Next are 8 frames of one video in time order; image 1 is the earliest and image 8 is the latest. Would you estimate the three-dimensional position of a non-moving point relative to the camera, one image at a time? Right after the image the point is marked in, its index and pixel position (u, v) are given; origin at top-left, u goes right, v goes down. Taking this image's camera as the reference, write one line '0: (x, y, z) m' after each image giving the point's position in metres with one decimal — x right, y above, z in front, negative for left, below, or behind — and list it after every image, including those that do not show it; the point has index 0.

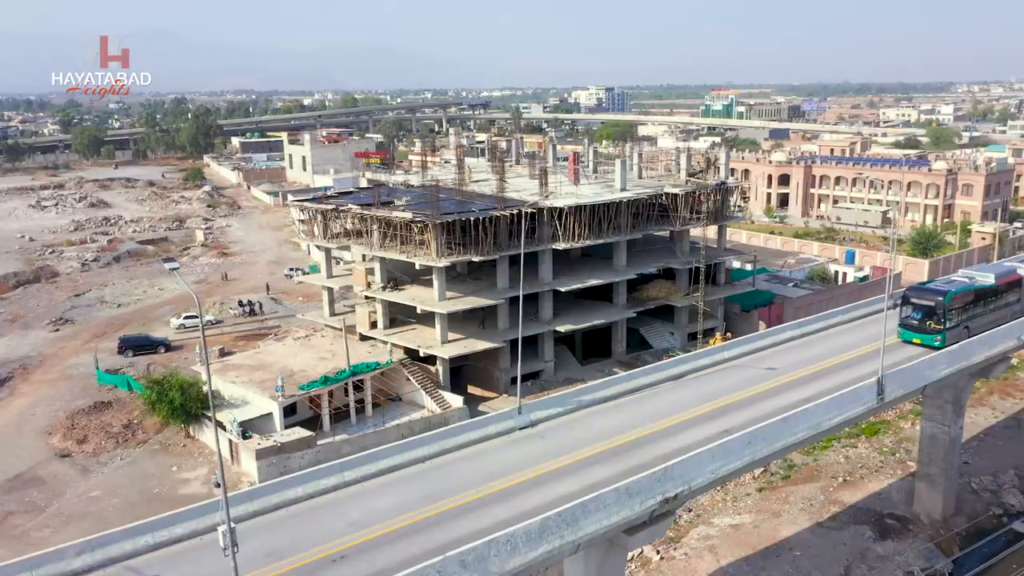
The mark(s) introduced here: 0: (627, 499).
0: (+2.0, -3.8, +14.9) m
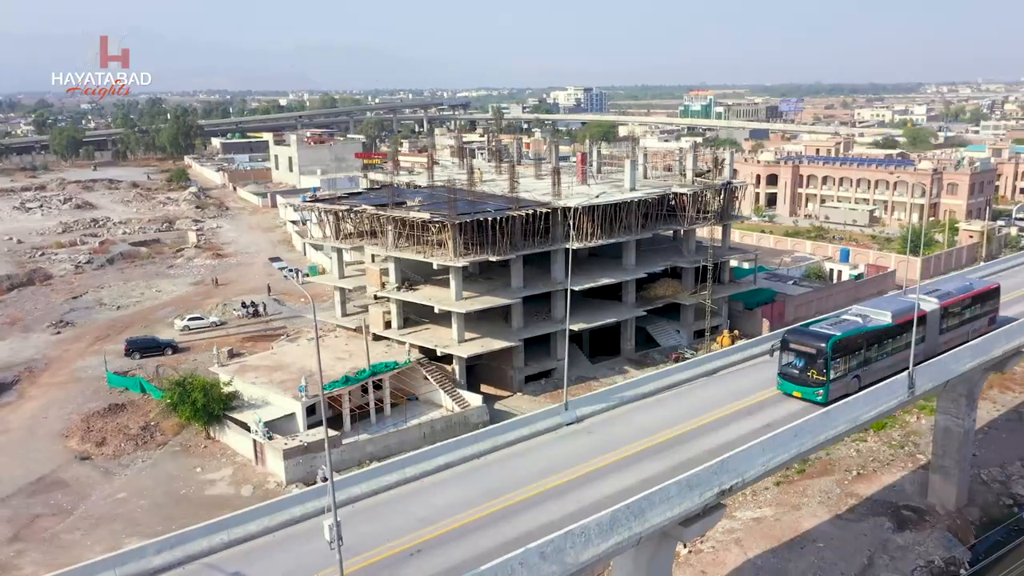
0: (+3.2, -3.7, +15.3) m
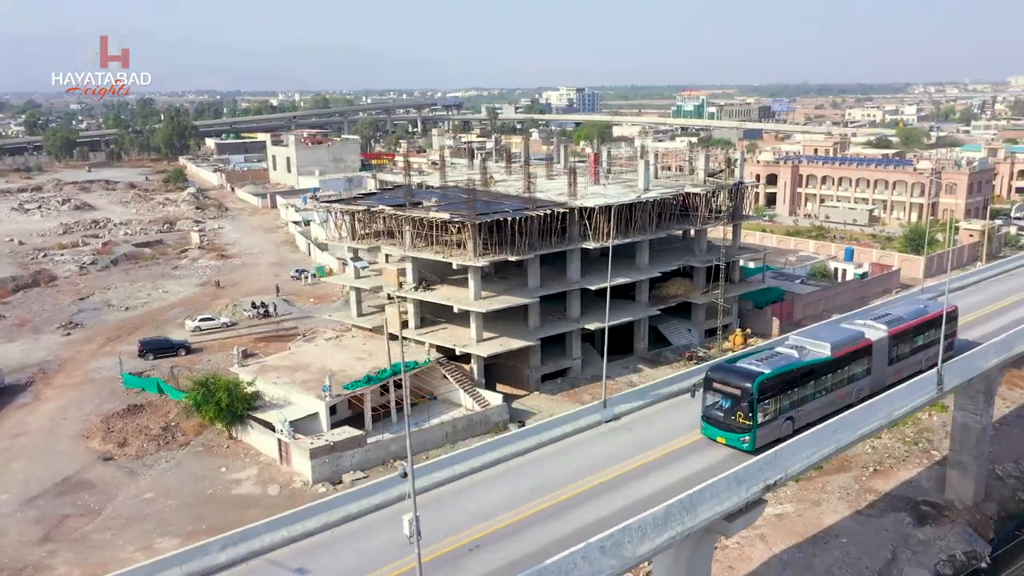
0: (+4.1, -3.7, +15.5) m
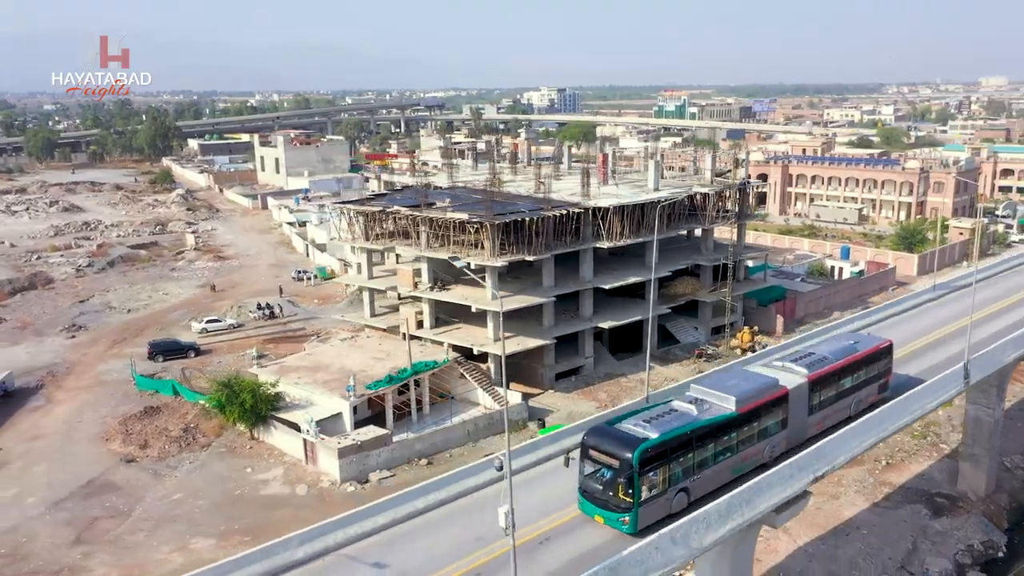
0: (+5.3, -3.6, +16.0) m
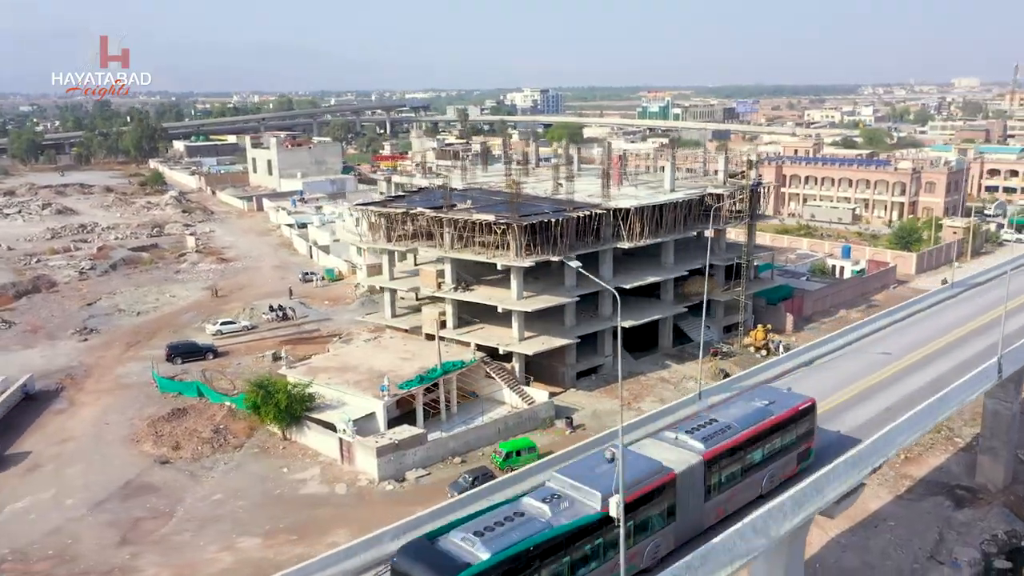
0: (+6.7, -3.6, +16.6) m
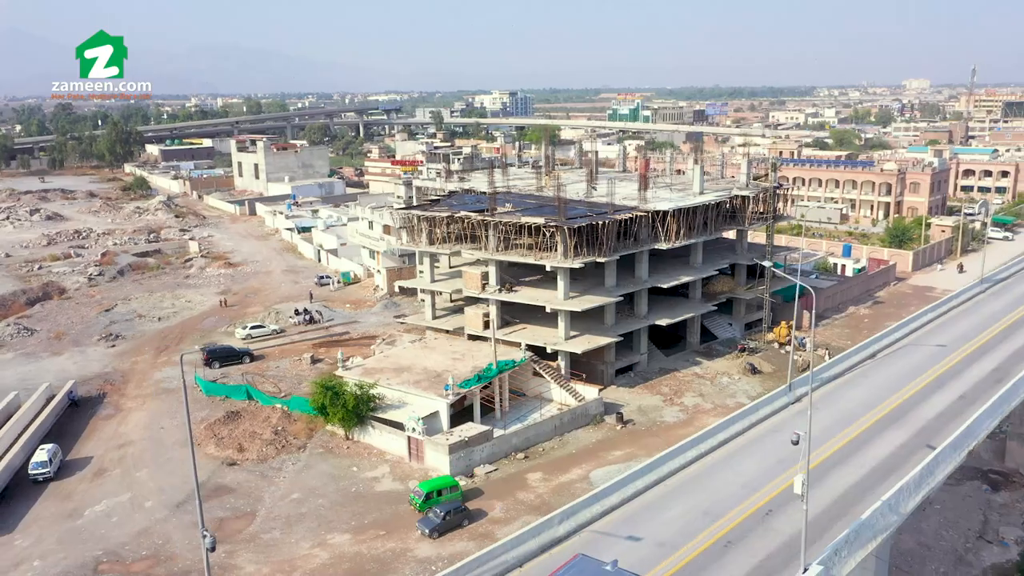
0: (+9.4, -3.5, +17.9) m
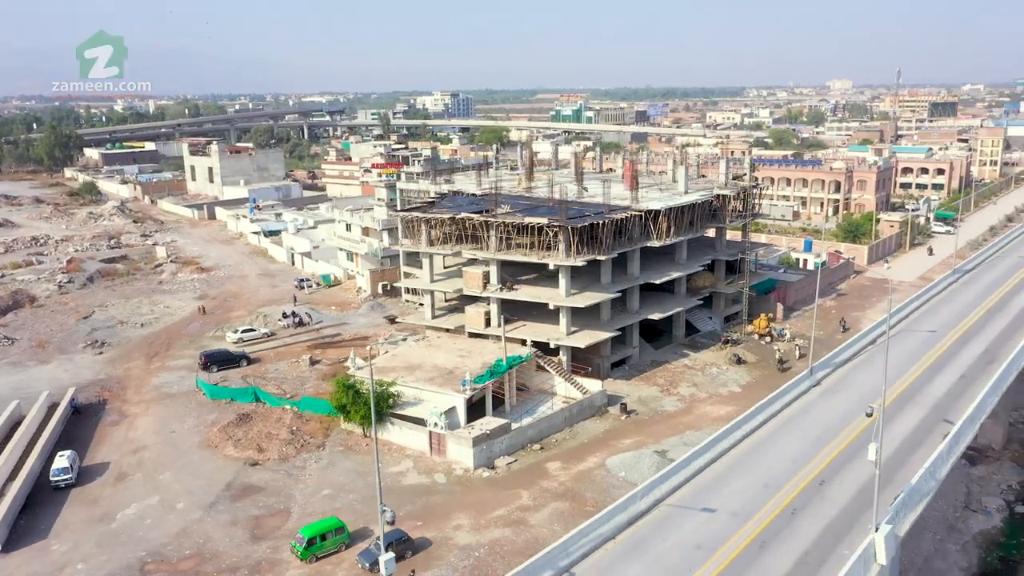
0: (+10.8, -3.2, +19.8) m
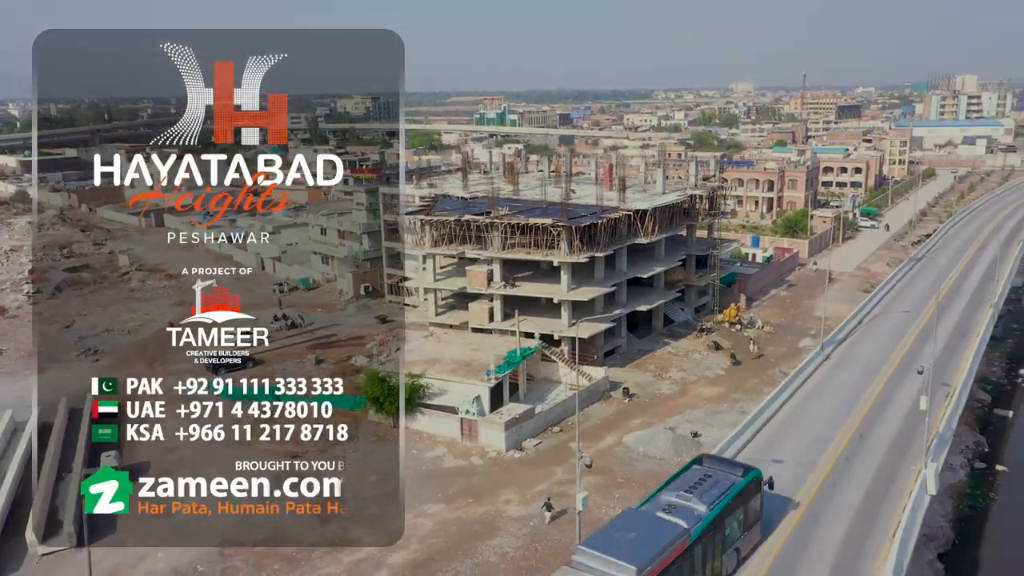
0: (+12.7, -2.7, +23.5) m
